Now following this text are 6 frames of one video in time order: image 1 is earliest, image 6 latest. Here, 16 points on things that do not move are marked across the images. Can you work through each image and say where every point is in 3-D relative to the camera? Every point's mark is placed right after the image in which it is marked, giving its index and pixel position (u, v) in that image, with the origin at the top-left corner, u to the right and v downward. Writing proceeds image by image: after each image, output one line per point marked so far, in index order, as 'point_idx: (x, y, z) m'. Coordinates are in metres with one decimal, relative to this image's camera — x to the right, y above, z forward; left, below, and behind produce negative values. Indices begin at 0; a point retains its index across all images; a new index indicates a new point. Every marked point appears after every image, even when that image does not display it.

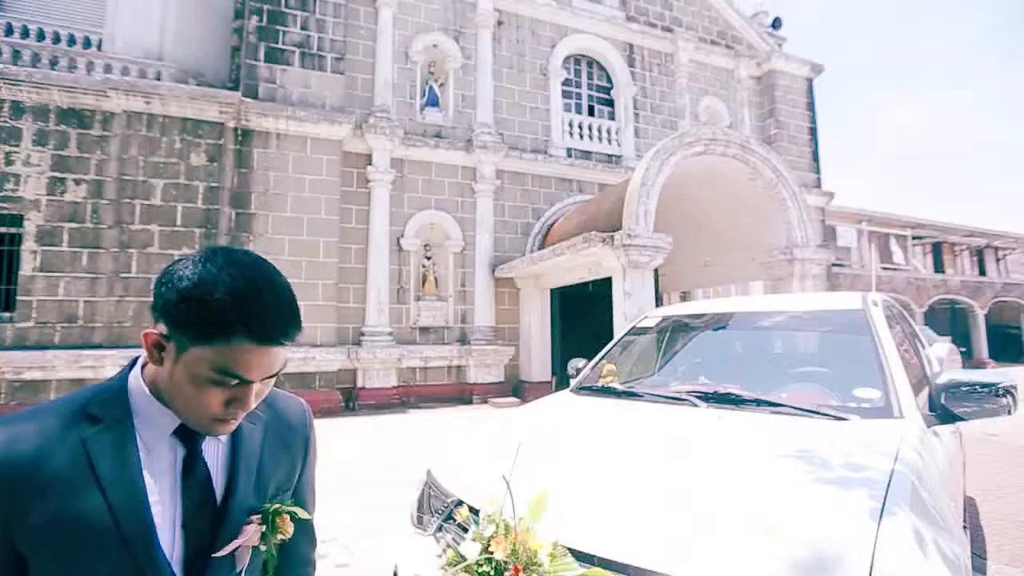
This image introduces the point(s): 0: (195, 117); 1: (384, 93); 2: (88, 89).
0: (-5.6, +3.0, +8.5) m
1: (-2.7, +4.1, +10.2) m
2: (-7.0, +3.3, +7.9) m
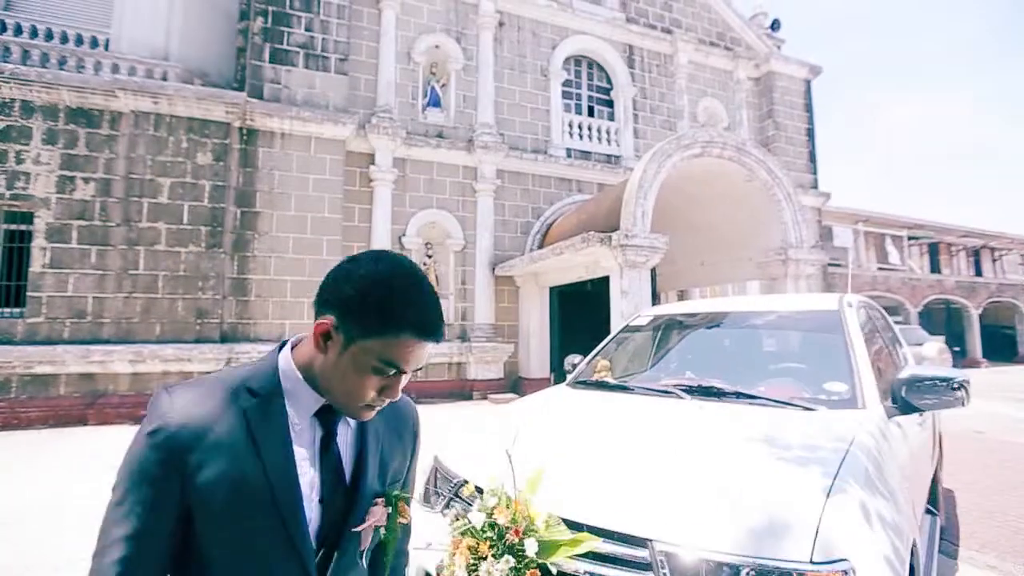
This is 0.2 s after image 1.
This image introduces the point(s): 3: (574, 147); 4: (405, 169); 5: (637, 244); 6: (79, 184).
0: (-5.6, +3.1, +8.7) m
1: (-2.7, +4.2, +10.3) m
2: (-7.0, +3.3, +8.1) m
3: (+1.5, +3.5, +12.0) m
4: (-2.3, +2.6, +10.4) m
5: (+1.9, +0.7, +7.5) m
6: (-7.2, +1.7, +8.1) m
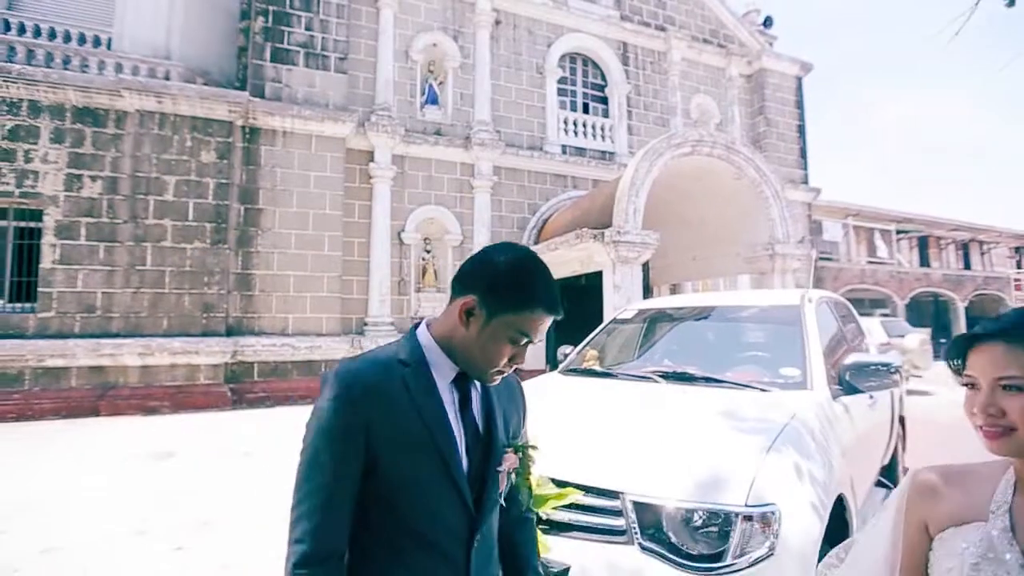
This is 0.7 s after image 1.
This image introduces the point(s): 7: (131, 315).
0: (-5.7, +3.2, +8.9) m
1: (-2.8, +4.3, +10.5) m
2: (-7.0, +3.4, +8.3) m
3: (+1.4, +3.7, +12.2) m
4: (-2.4, +2.7, +10.6) m
5: (+1.9, +0.8, +7.8) m
6: (-7.3, +1.8, +8.3) m
7: (-6.5, -0.5, +8.3) m
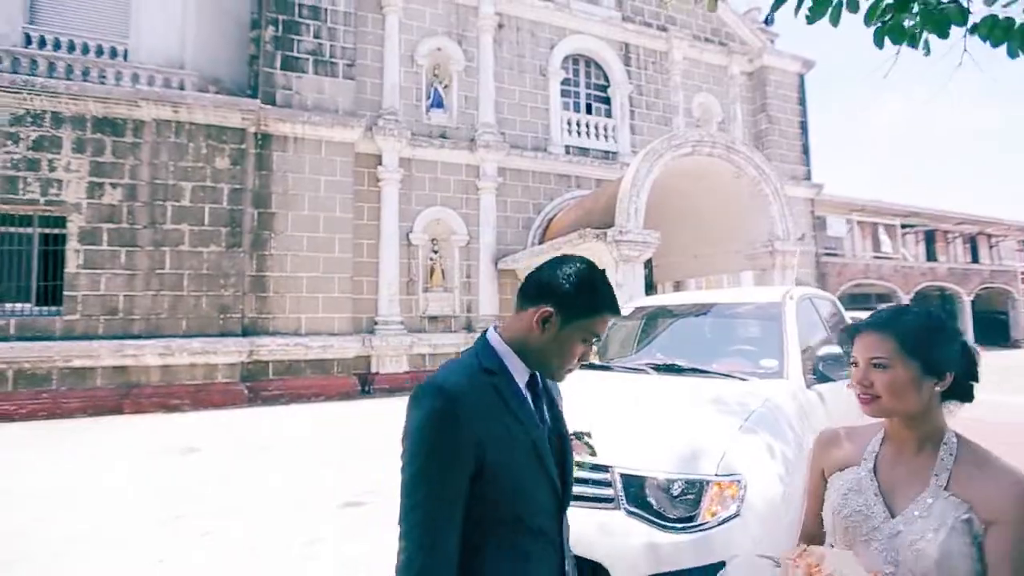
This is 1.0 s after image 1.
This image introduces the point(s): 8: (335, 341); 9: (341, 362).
0: (-5.6, +3.1, +9.2) m
1: (-2.7, +4.3, +10.8) m
2: (-7.0, +3.4, +8.6) m
3: (+1.6, +3.7, +12.4) m
4: (-2.3, +2.7, +10.9) m
5: (+2.0, +0.8, +8.0) m
6: (-7.2, +1.8, +8.6) m
7: (-6.4, -0.5, +8.6) m
8: (-3.5, -1.1, +9.6) m
9: (-3.5, -1.5, +9.8) m
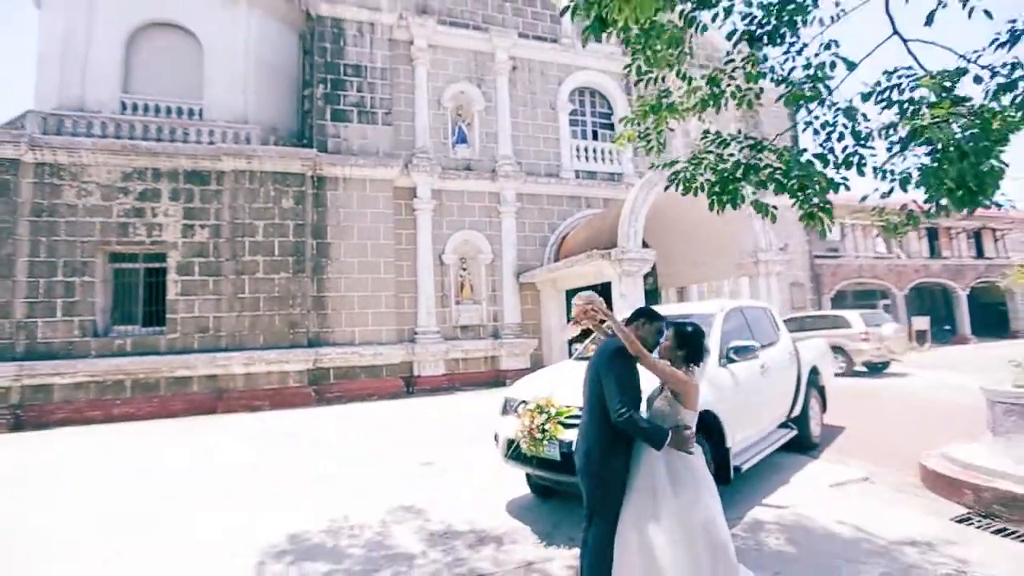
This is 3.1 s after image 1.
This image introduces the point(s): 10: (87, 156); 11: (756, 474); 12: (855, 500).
0: (-5.2, +2.7, +11.0) m
1: (-2.3, +3.9, +12.5) m
2: (-6.6, +2.9, +10.5) m
3: (+2.0, +3.5, +14.0) m
4: (-1.9, +2.3, +12.6) m
5: (+2.4, +0.6, +9.5) m
6: (-6.8, +1.3, +10.4) m
7: (-6.0, -1.0, +10.4) m
8: (-3.0, -1.4, +11.3) m
9: (-2.9, -1.9, +11.5) m
10: (-8.8, +2.7, +9.9) m
11: (+2.4, -1.8, +4.7) m
12: (+2.9, -1.8, +4.1) m
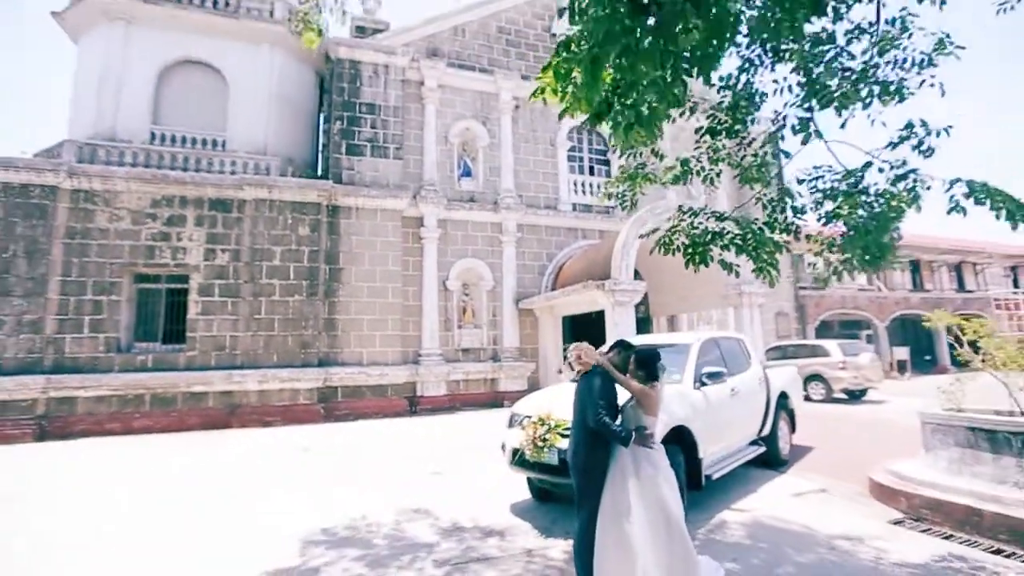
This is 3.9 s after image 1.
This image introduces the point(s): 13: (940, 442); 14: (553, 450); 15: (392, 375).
0: (-5.2, +2.2, +11.8) m
1: (-2.2, +3.3, +13.4) m
2: (-6.6, +2.4, +11.2) m
3: (+2.0, +2.7, +14.9) m
4: (-1.8, +1.7, +13.4) m
5: (+2.4, 0.0, +10.3) m
6: (-6.8, +0.8, +11.2) m
7: (-6.0, -1.5, +11.0) m
8: (-3.0, -2.0, +11.9) m
9: (-3.0, -2.5, +12.1) m
10: (-8.7, +2.3, +10.7) m
11: (+2.4, -2.2, +5.3) m
12: (+2.9, -2.1, +4.7) m
13: (+4.0, -1.4, +4.5) m
14: (+0.4, -1.4, +4.2) m
15: (-3.0, -2.2, +12.0) m
